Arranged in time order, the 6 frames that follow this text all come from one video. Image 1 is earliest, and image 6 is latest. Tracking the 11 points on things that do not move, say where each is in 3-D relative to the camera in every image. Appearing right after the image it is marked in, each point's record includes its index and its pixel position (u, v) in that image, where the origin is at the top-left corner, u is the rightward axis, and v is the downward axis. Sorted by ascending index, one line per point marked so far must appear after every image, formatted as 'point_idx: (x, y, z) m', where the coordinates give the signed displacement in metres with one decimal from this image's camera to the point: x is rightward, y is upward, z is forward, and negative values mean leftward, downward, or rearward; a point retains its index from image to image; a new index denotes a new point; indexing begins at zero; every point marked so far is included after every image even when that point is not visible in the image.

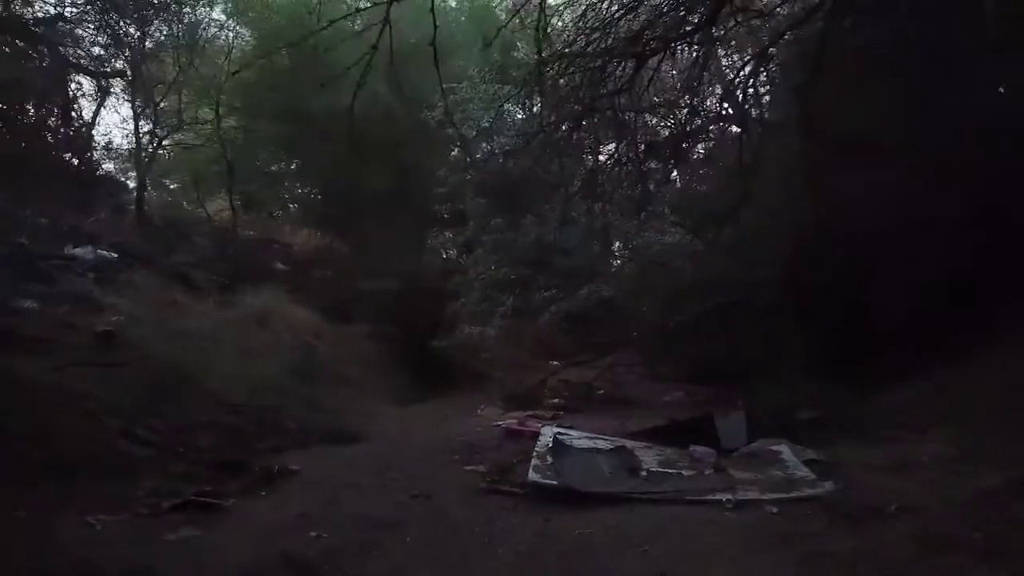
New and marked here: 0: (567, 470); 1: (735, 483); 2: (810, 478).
0: (+0.4, -1.4, +6.2) m
1: (+1.6, -1.4, +6.0) m
2: (+2.2, -1.4, +6.0) m
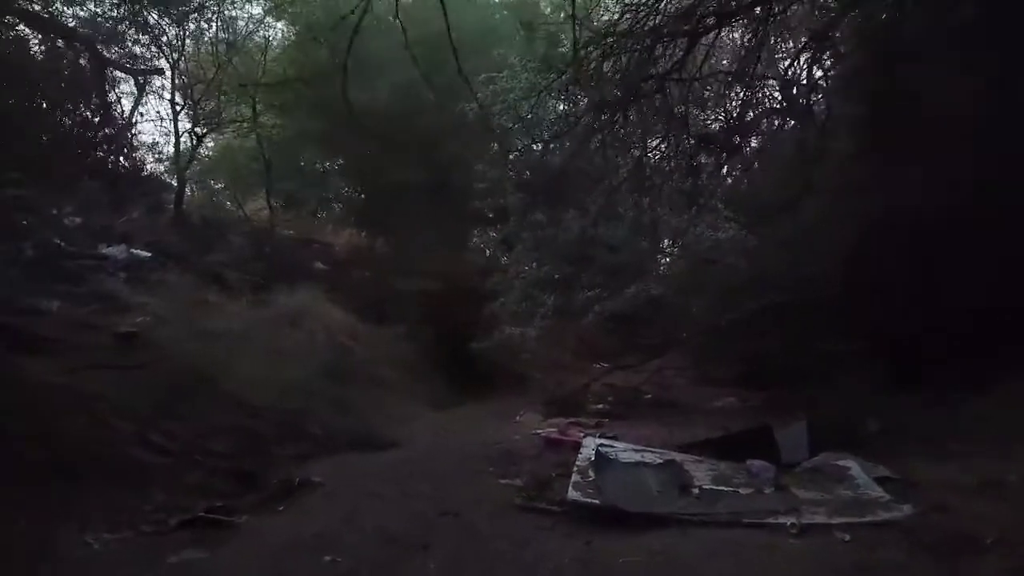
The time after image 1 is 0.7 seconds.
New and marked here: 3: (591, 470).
0: (+0.7, -1.3, +5.7) m
1: (+1.9, -1.4, +5.4) m
2: (+2.4, -1.4, +5.4) m
3: (+0.6, -1.3, +6.0) m
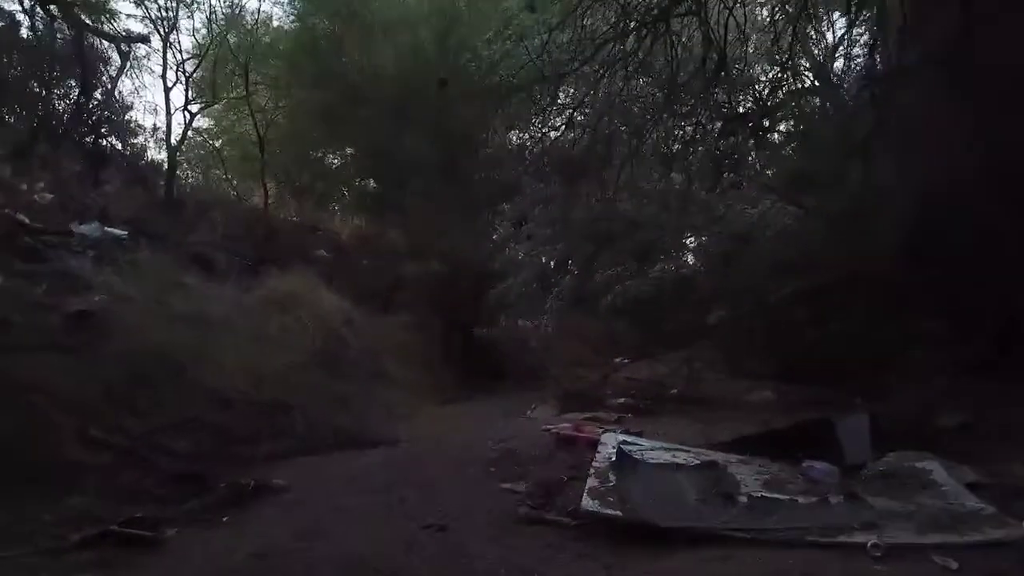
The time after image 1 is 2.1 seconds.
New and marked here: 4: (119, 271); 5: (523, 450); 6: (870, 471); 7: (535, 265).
0: (+0.7, -1.1, +4.5) m
1: (+1.9, -1.2, +4.2) m
2: (+2.4, -1.1, +4.2) m
3: (+0.6, -1.1, +4.9) m
4: (-4.1, +0.2, +8.7) m
5: (+0.1, -1.3, +6.7) m
6: (+2.2, -1.1, +5.1) m
7: (+0.3, +0.3, +10.2) m
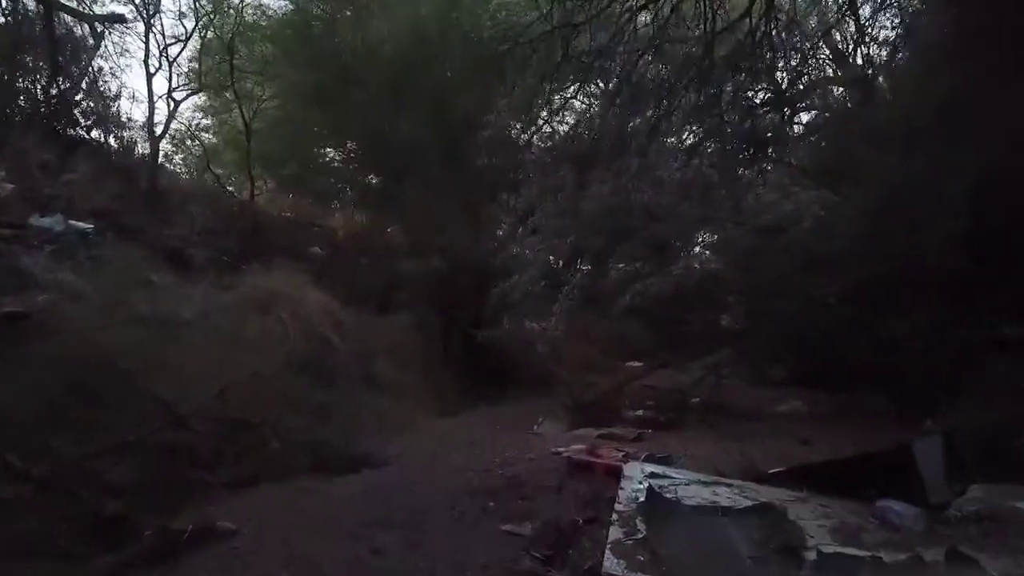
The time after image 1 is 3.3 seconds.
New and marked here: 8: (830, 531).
0: (+0.7, -1.1, +3.5) m
1: (+1.9, -1.1, +3.2) m
2: (+2.4, -1.1, +3.2) m
3: (+0.6, -1.1, +3.9) m
4: (-4.1, +0.2, +7.8) m
5: (+0.1, -1.3, +5.7) m
6: (+2.2, -1.1, +4.1) m
7: (+0.3, +0.3, +9.2) m
8: (+1.4, -1.1, +3.8) m
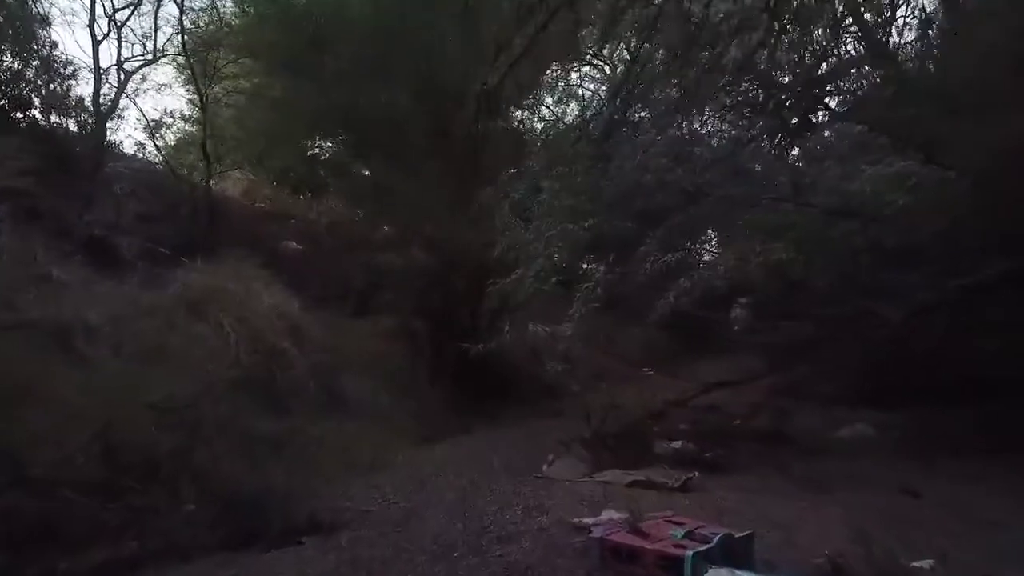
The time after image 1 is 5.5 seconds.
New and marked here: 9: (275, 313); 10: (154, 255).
0: (+0.7, -1.1, +1.8) m
1: (+1.9, -1.1, +1.4) m
2: (+2.4, -1.1, +1.4) m
3: (+0.6, -1.1, +2.2) m
4: (-4.1, +0.2, +6.0) m
5: (+0.1, -1.3, +3.9) m
6: (+2.2, -1.1, +2.4) m
7: (+0.3, +0.3, +7.4) m
8: (+1.5, -1.1, +2.0) m
9: (-2.2, -0.2, +7.6) m
10: (-3.4, +0.3, +7.9) m
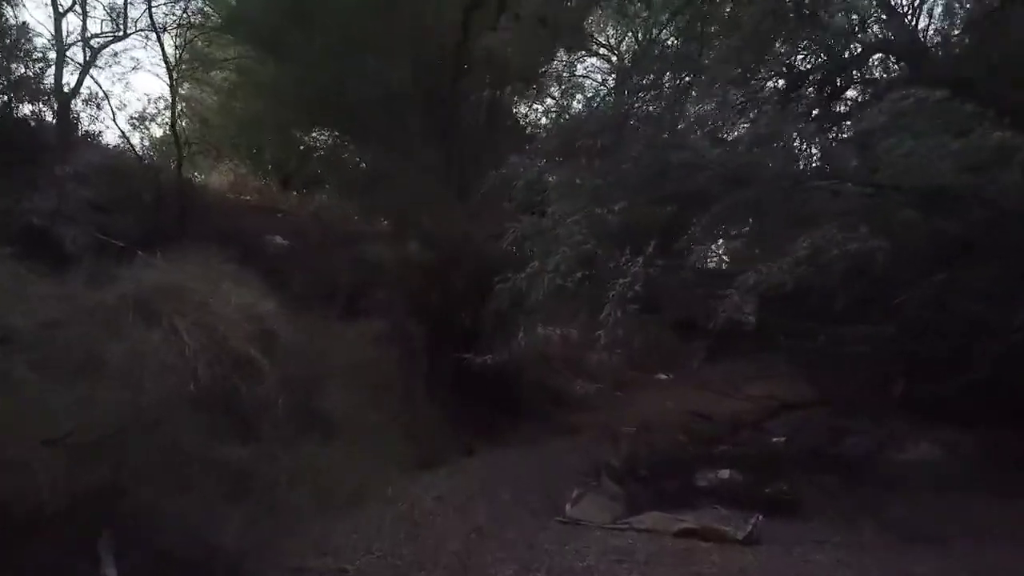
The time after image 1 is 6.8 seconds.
0: (+0.8, -1.1, +0.7) m
1: (+2.0, -1.1, +0.3) m
2: (+2.5, -1.1, +0.3) m
3: (+0.7, -1.0, +1.0) m
4: (-4.0, +0.2, +4.9) m
5: (+0.2, -1.3, +2.8) m
6: (+2.3, -1.1, +1.2) m
7: (+0.4, +0.3, +6.3) m
8: (+1.5, -1.1, +0.9) m
9: (-2.1, -0.2, +6.5) m
10: (-3.3, +0.3, +6.8) m
